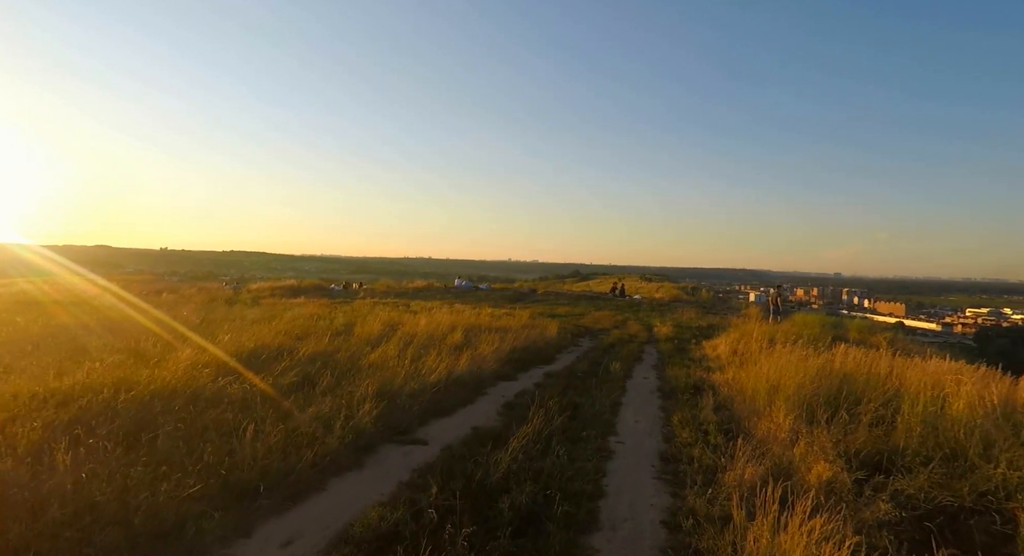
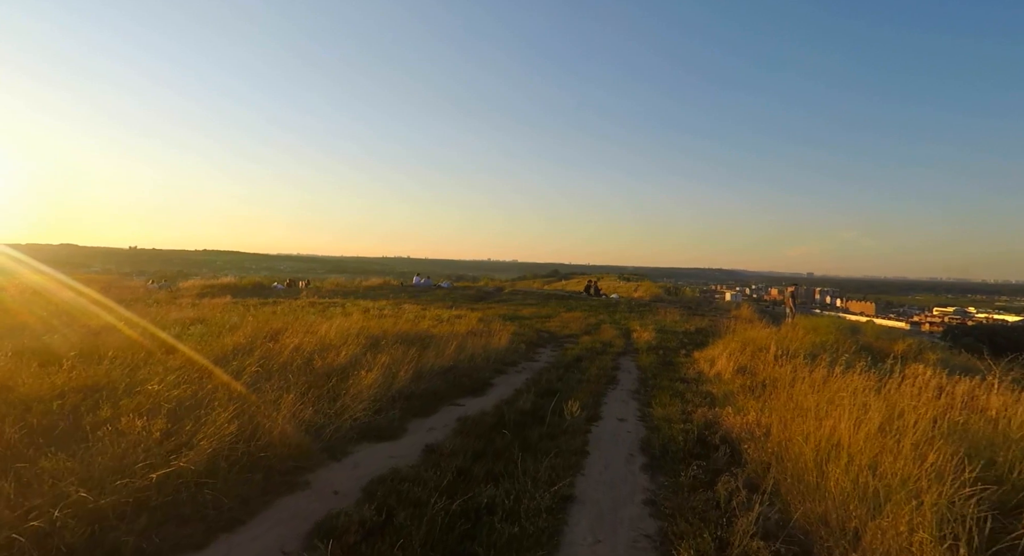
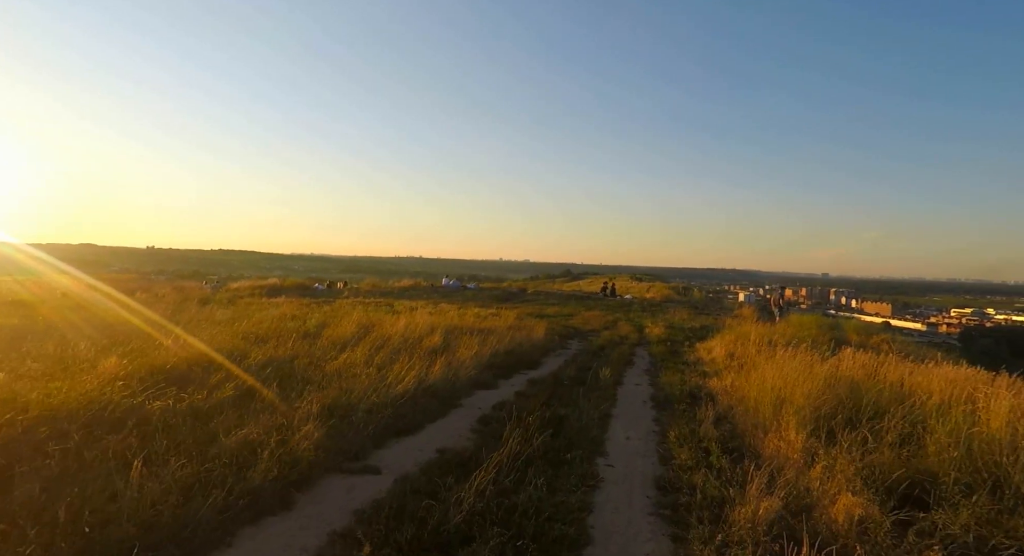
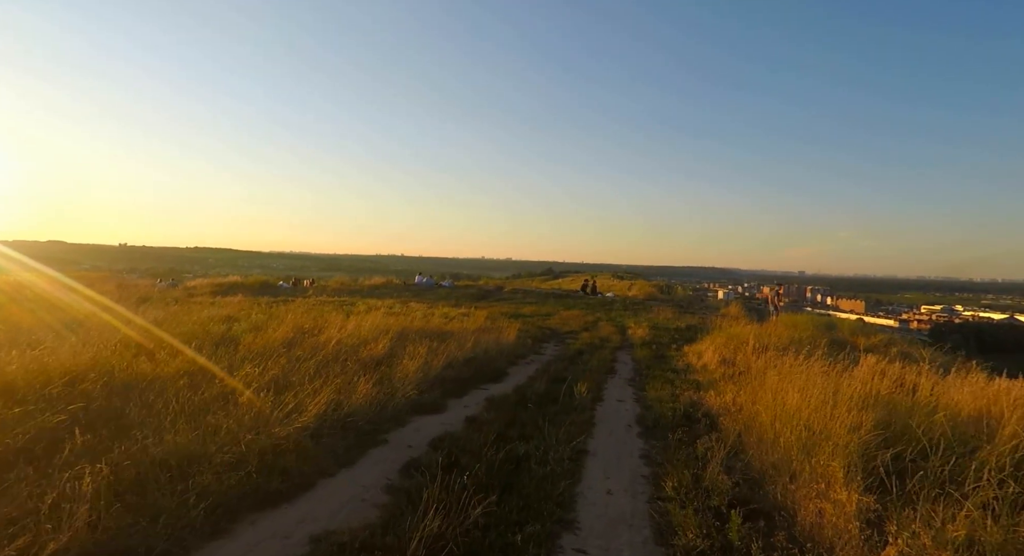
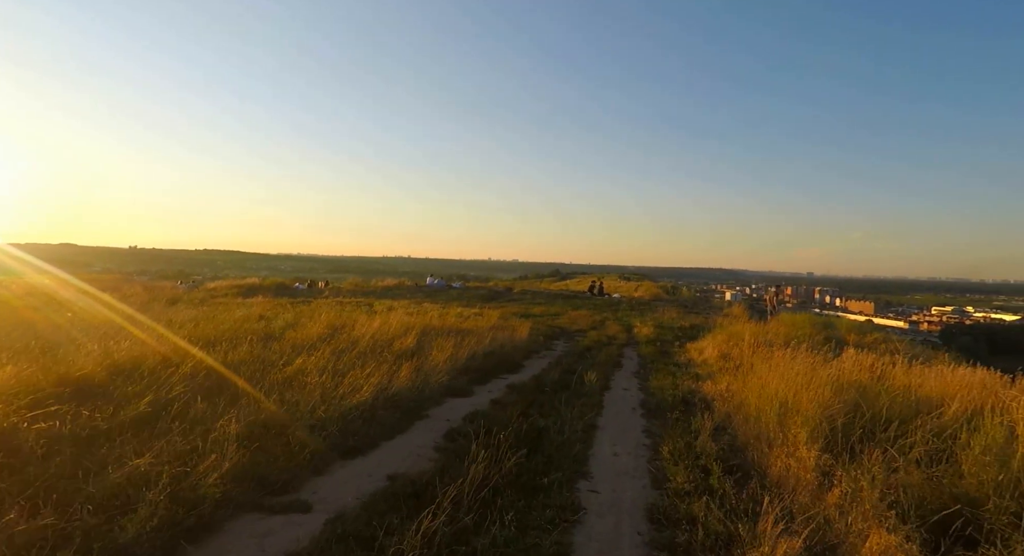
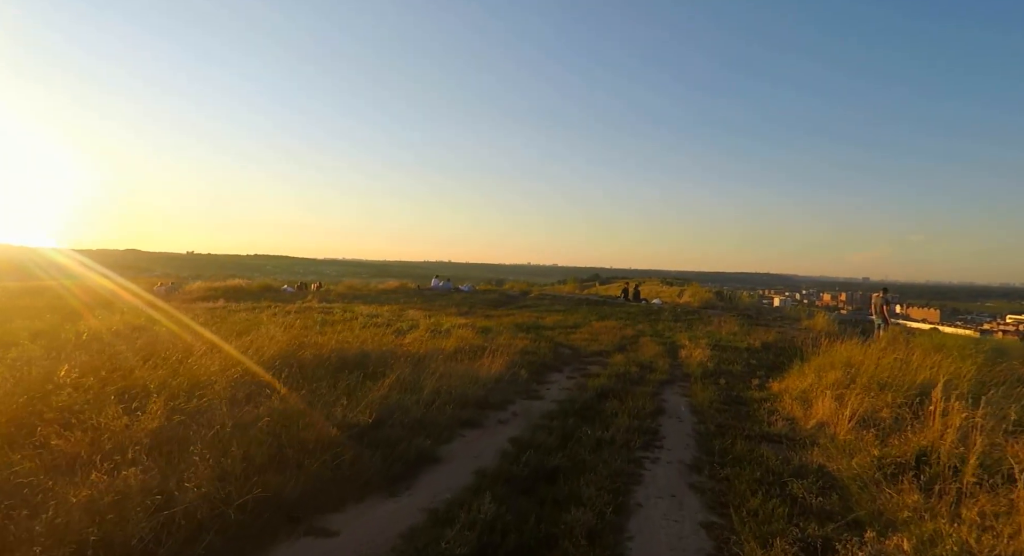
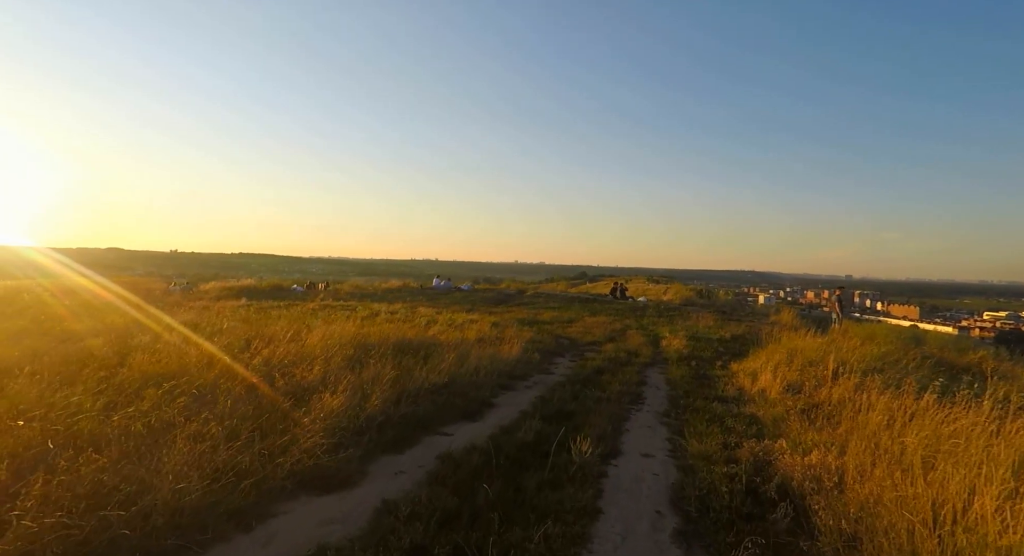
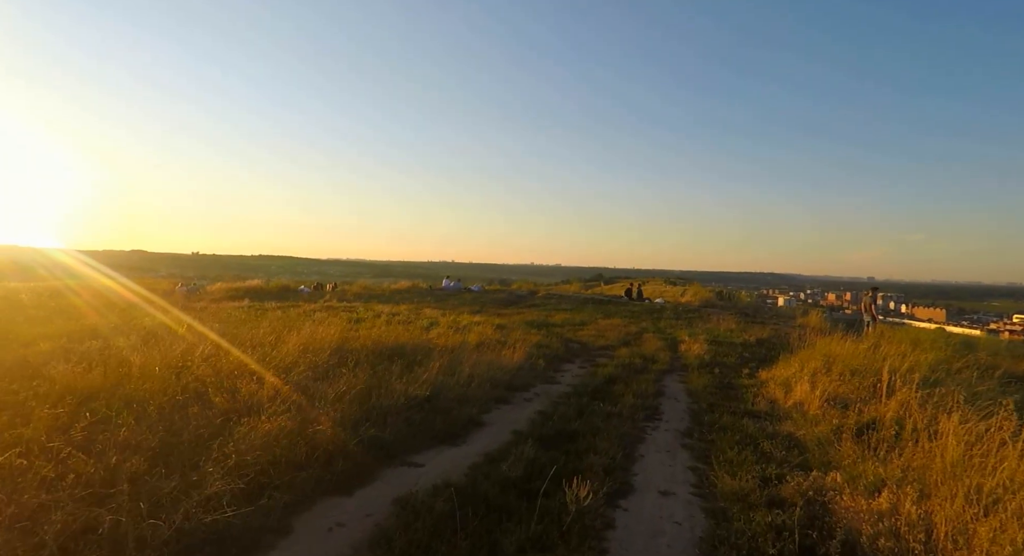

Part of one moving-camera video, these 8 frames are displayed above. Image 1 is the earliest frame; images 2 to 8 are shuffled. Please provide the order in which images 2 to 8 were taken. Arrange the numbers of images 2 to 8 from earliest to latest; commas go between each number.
3, 5, 4, 2, 7, 8, 6
